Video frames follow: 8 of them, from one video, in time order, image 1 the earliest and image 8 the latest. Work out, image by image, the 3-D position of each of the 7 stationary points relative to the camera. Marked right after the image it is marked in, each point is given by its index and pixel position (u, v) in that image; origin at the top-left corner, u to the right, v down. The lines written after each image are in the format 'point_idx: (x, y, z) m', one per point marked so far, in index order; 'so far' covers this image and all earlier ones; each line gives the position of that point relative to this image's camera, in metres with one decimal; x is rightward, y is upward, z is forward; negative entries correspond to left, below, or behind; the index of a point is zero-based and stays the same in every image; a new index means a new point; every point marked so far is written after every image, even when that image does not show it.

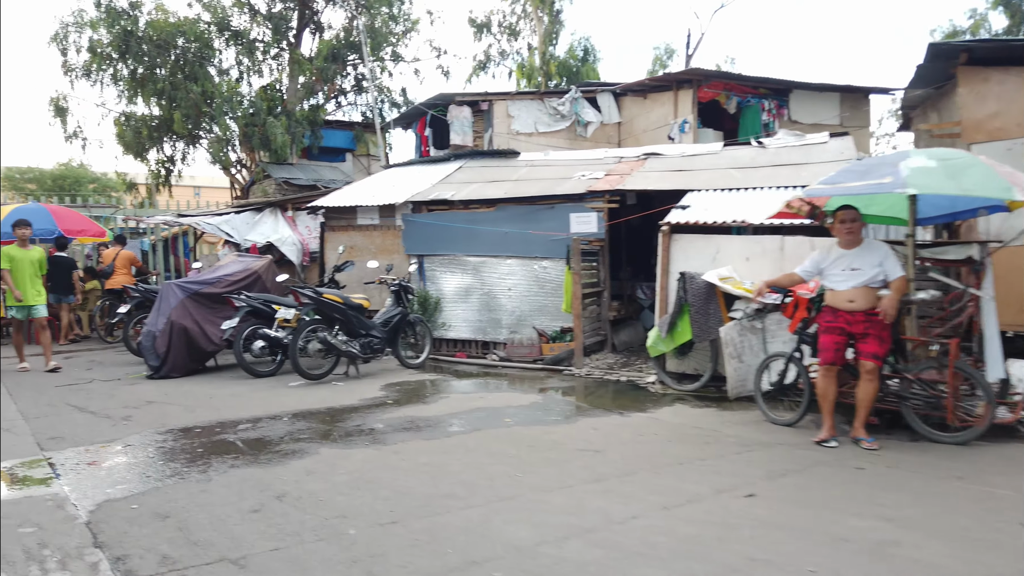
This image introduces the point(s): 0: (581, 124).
0: (+1.4, +3.4, +15.3) m
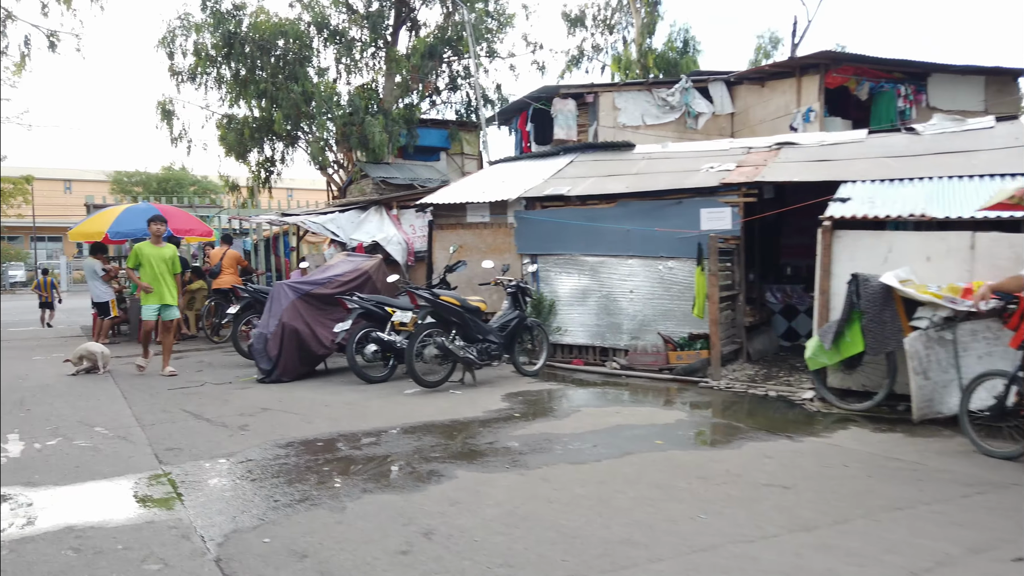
0: (+3.5, +3.3, +14.4) m
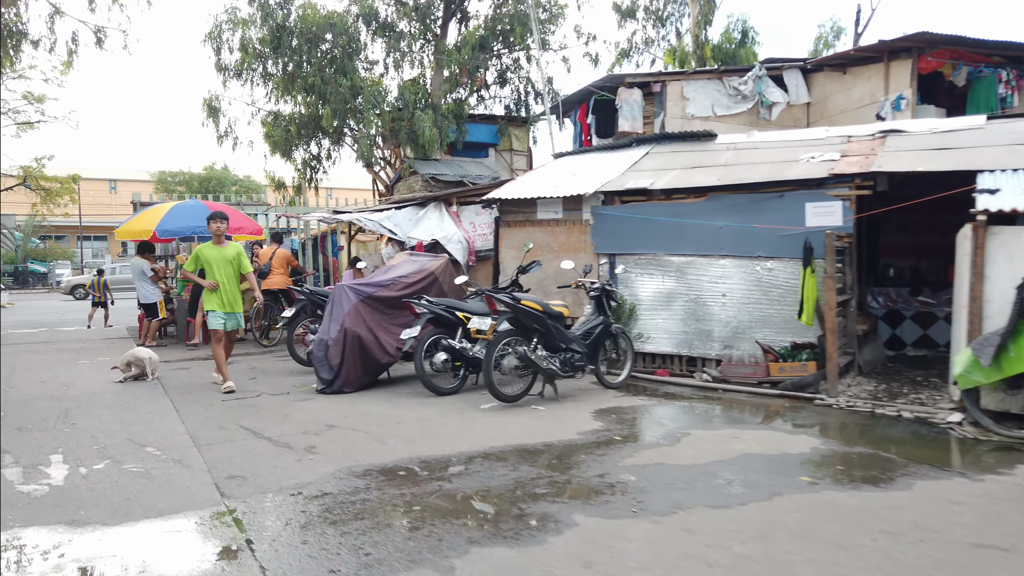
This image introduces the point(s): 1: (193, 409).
0: (+4.6, +3.3, +13.5) m
1: (-2.8, -1.1, +6.5) m
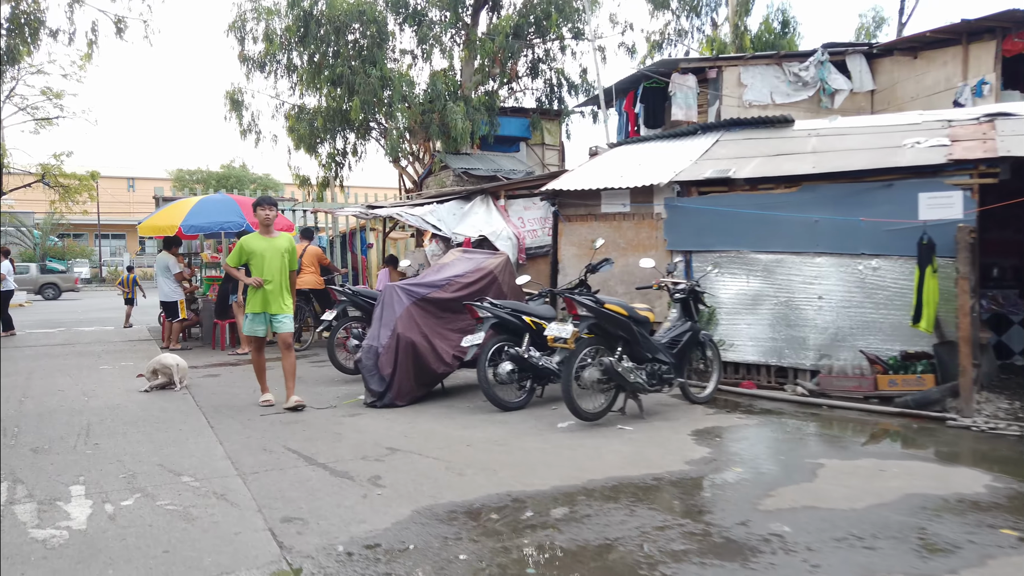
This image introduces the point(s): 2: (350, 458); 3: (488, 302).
0: (+5.3, +3.3, +12.6) m
1: (-2.2, -1.1, +5.7) m
2: (-1.1, -1.1, +4.8) m
3: (-0.2, -0.1, +6.3) m
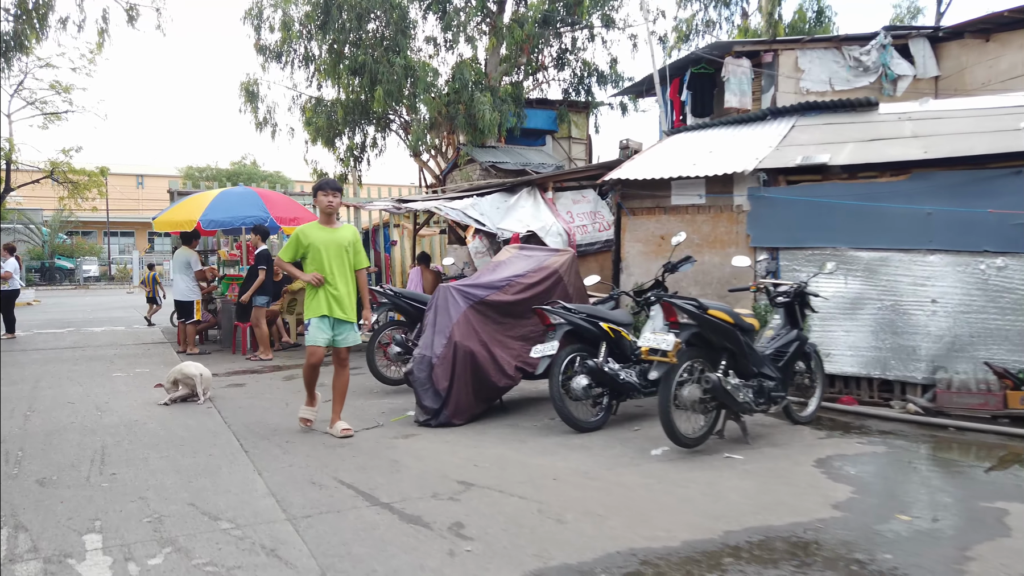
0: (+6.0, +3.3, +11.7) m
1: (-1.6, -1.1, +4.9) m
2: (-0.5, -1.1, +4.0) m
3: (+0.4, -0.1, +5.5) m
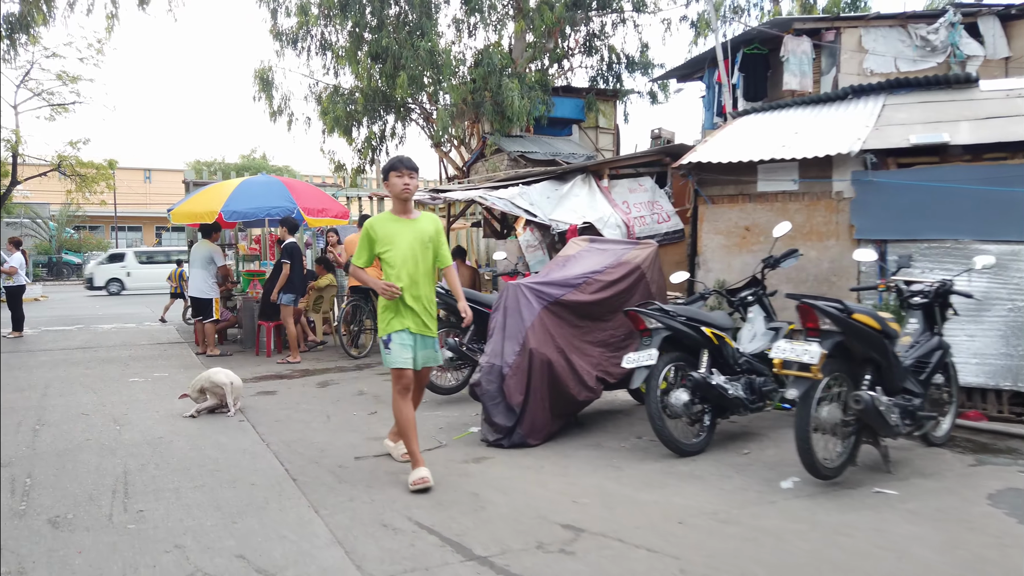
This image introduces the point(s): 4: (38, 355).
0: (+6.5, +3.3, +10.8) m
1: (-1.1, -1.1, +4.1) m
2: (0.0, -1.1, +3.2) m
3: (+0.9, -0.1, +4.7) m
4: (-6.5, -0.9, +10.3) m
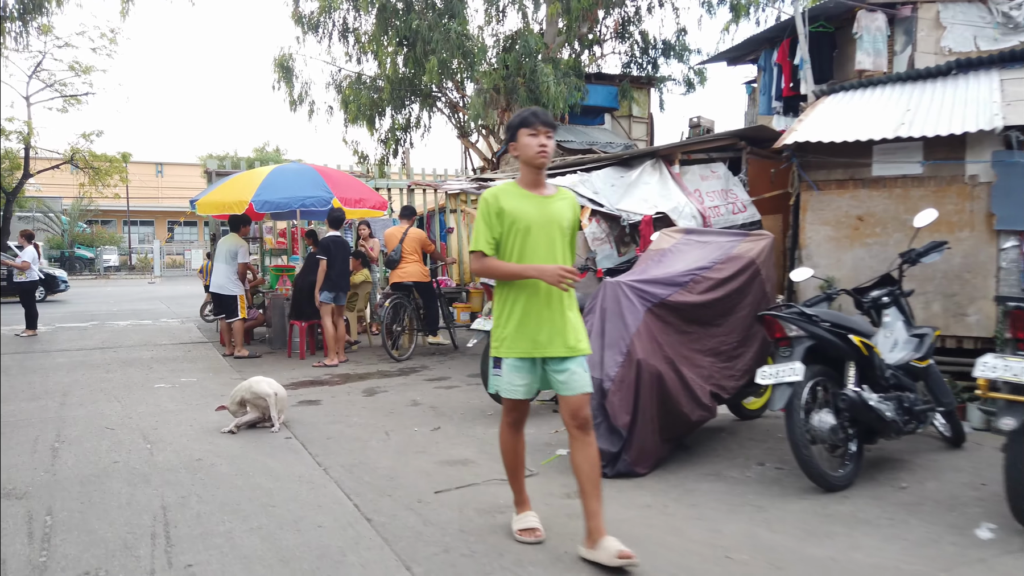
0: (+7.2, +3.4, +10.0) m
1: (-0.5, -1.1, +3.4) m
2: (+0.6, -1.1, +2.5) m
3: (+1.5, -0.1, +3.9) m
4: (-5.9, -0.9, +9.6) m
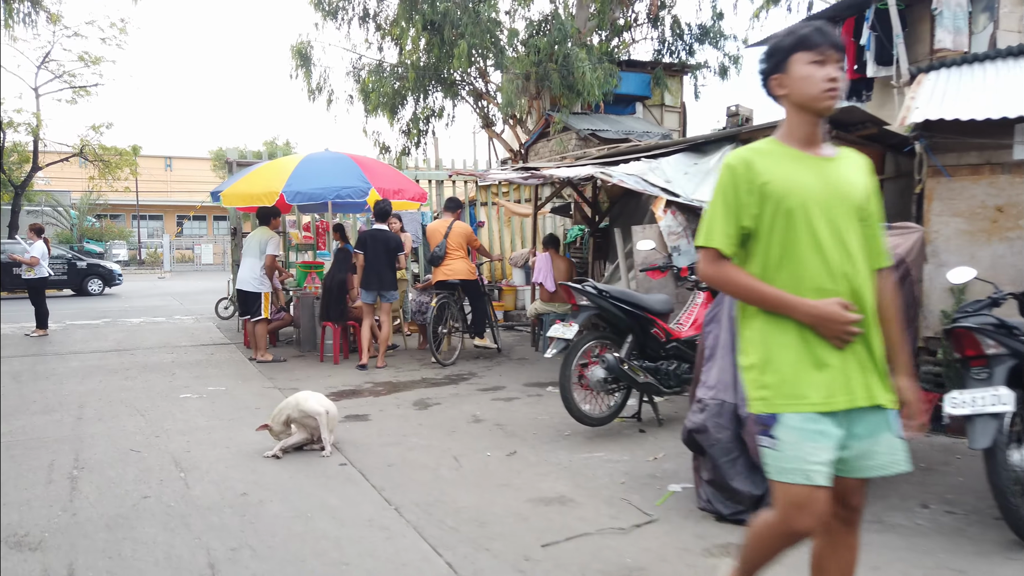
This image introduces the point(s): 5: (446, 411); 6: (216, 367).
0: (+7.8, +3.4, +9.1) m
1: (0.0, -1.1, +2.6) m
2: (+1.1, -1.2, +1.8) m
3: (+2.0, -0.1, +3.2) m
4: (-5.3, -0.8, +8.9) m
5: (-0.5, -1.0, +5.8) m
6: (-3.2, -0.8, +8.0) m
